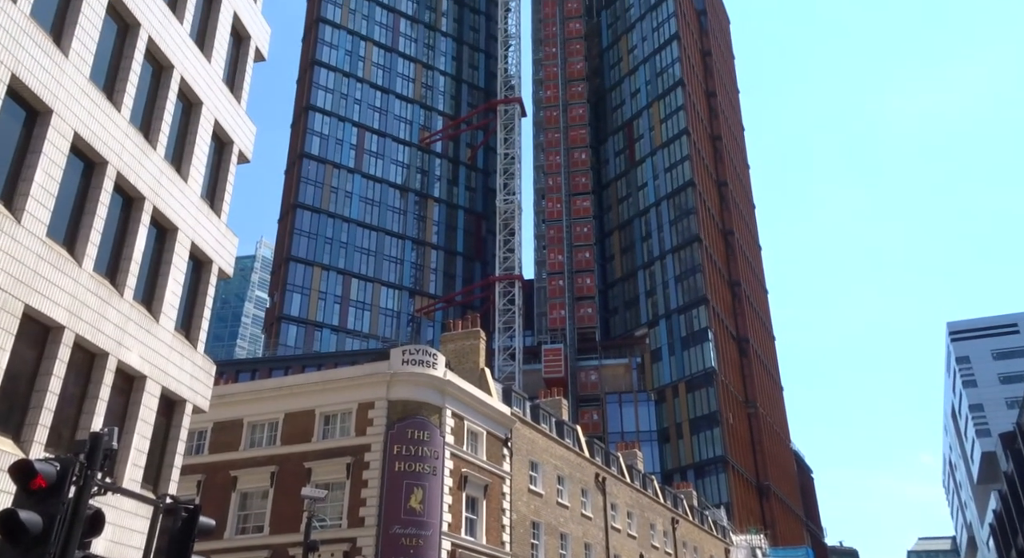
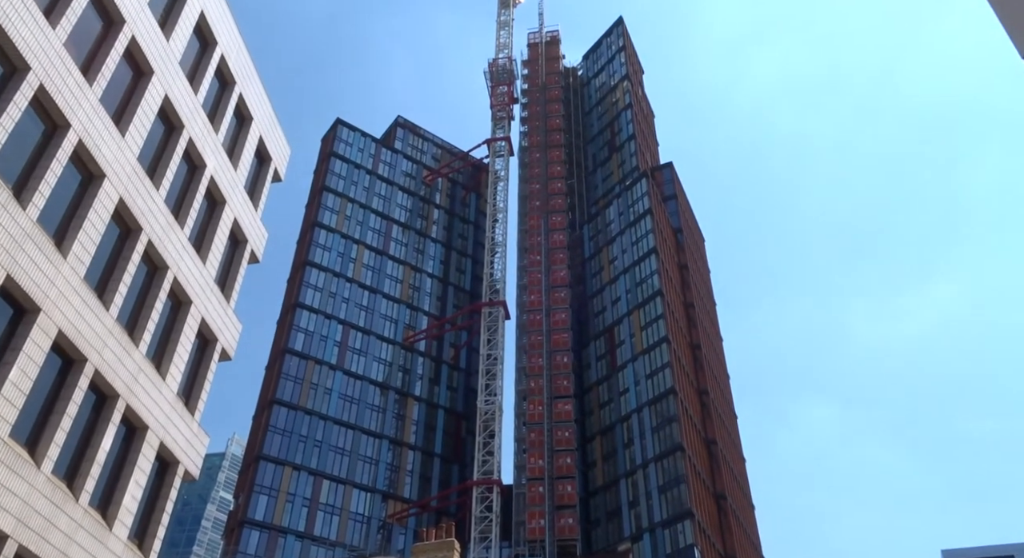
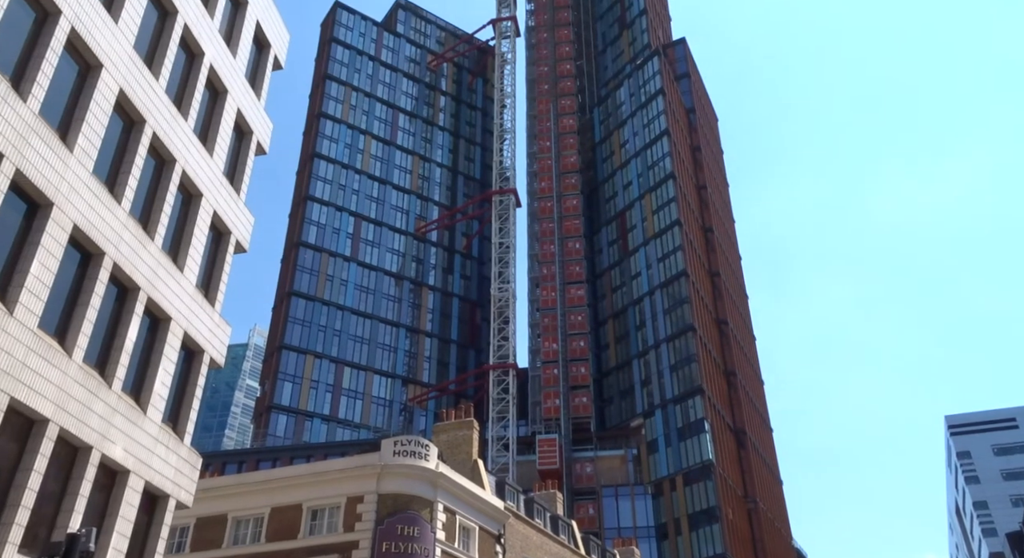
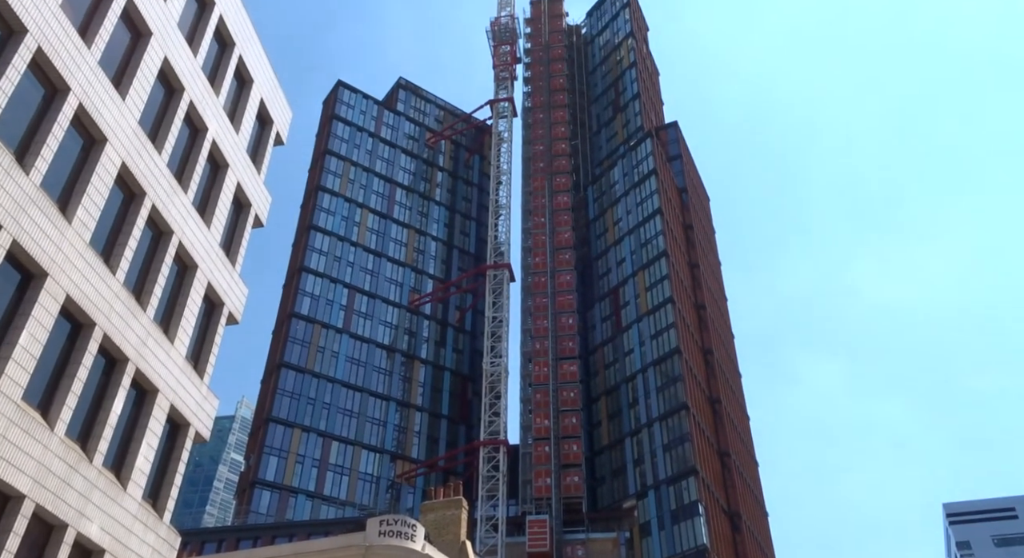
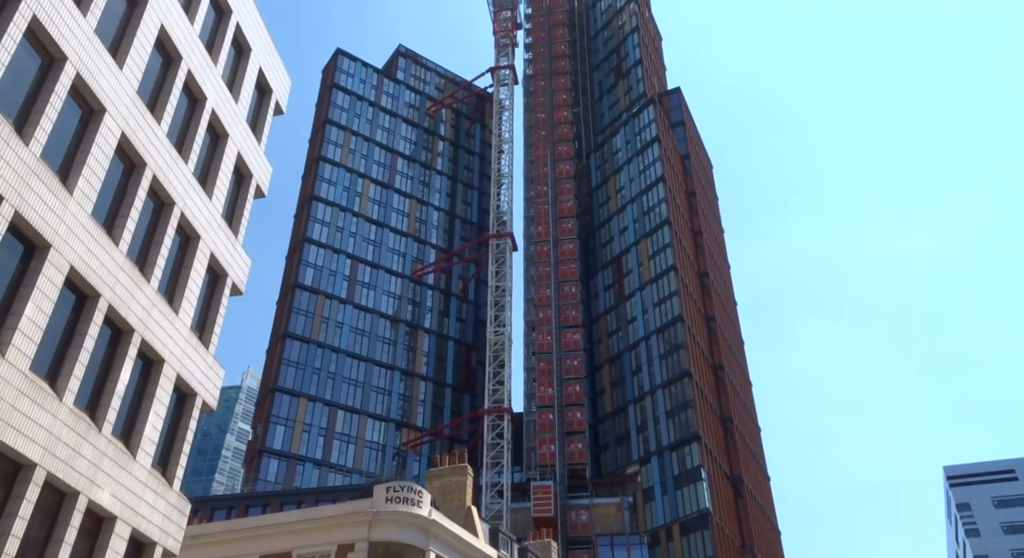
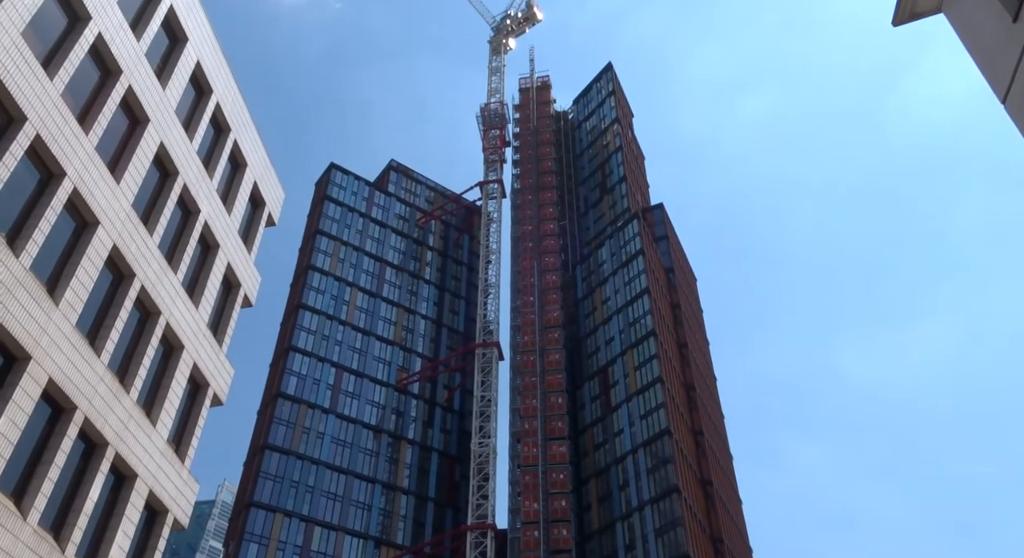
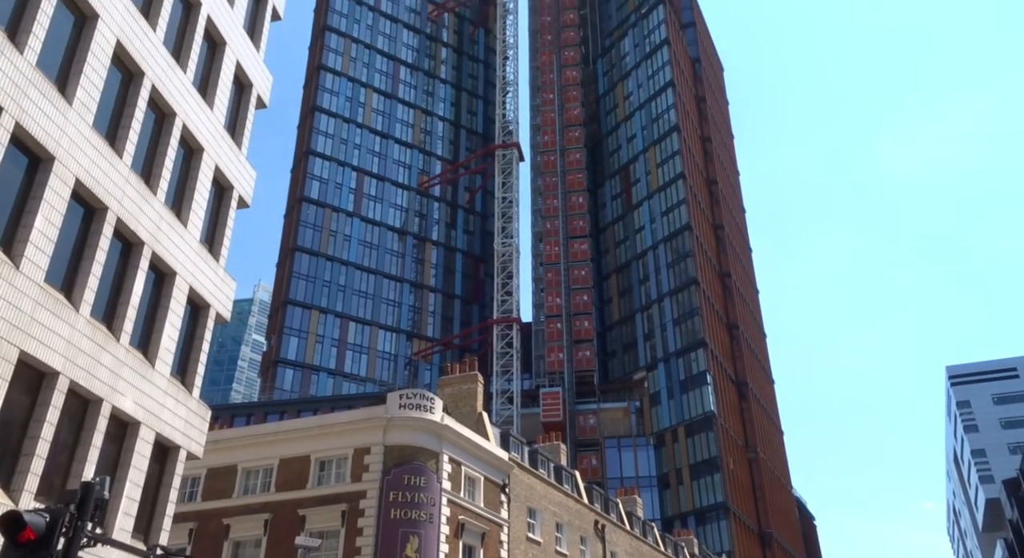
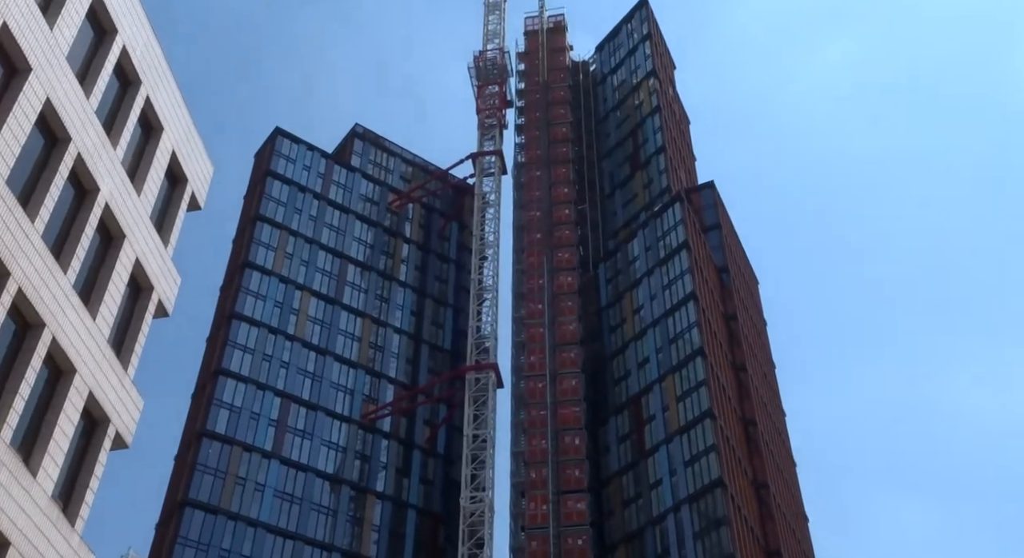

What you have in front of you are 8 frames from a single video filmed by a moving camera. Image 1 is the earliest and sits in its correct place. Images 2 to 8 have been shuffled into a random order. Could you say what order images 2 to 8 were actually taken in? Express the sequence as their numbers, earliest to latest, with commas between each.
7, 3, 5, 4, 2, 6, 8
